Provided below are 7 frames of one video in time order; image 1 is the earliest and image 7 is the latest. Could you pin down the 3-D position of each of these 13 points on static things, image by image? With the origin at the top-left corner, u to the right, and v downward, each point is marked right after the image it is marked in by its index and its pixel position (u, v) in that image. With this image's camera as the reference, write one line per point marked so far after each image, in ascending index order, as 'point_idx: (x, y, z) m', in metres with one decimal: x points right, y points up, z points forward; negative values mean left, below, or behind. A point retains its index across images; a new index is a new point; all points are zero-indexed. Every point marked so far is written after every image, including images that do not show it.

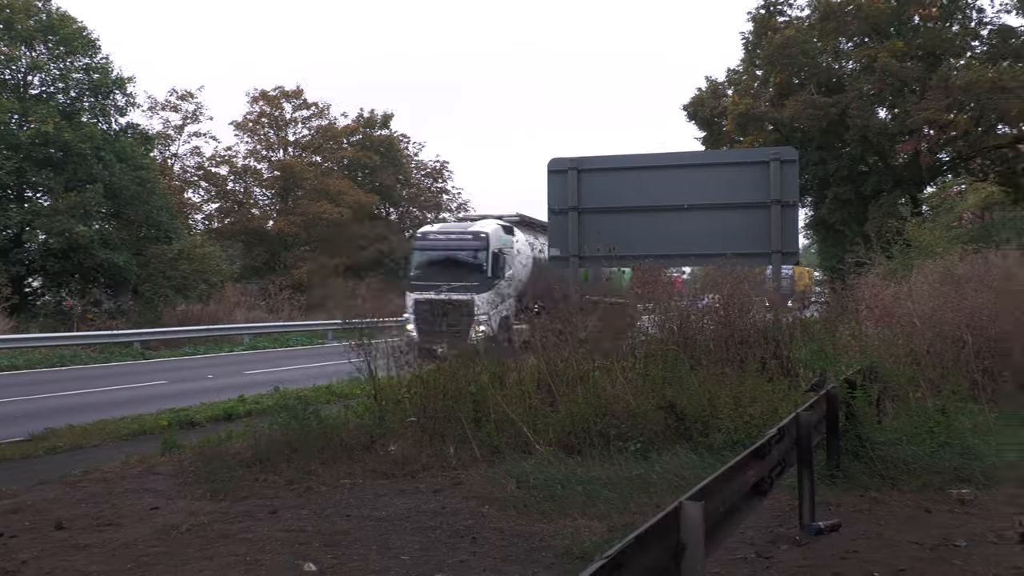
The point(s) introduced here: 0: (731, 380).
0: (+2.3, -0.9, +7.4) m
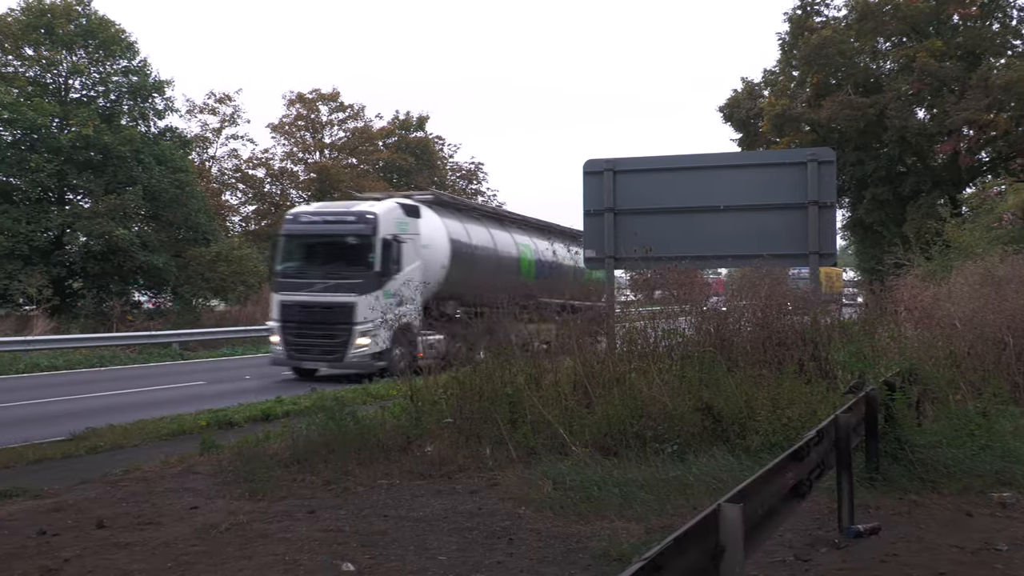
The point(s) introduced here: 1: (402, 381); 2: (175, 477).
0: (+2.6, -0.9, +7.3) m
1: (-1.1, -1.0, +8.2) m
2: (-3.2, -1.8, +7.1) m
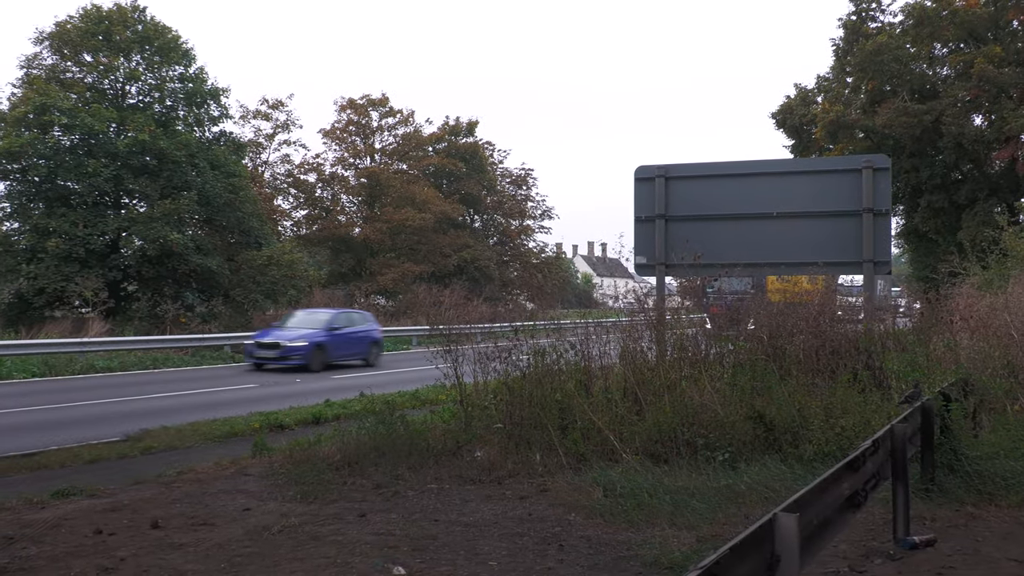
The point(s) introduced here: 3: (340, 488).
0: (+3.1, -1.0, +7.2) m
1: (-0.6, -1.1, +8.2) m
2: (-2.8, -1.9, +7.2) m
3: (-1.6, -1.9, +6.8) m
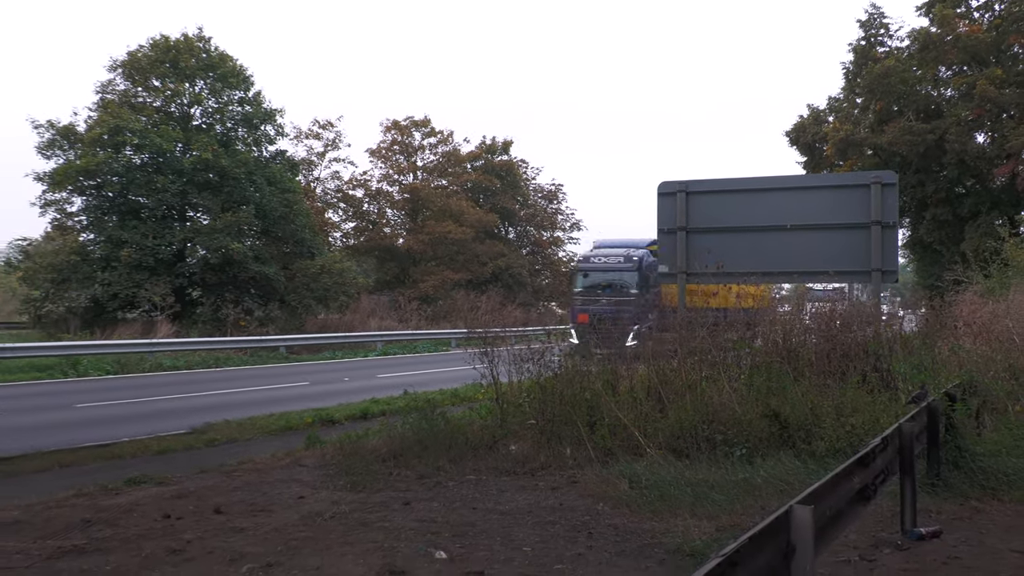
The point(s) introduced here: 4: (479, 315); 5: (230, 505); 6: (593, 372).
0: (+3.4, -1.1, +7.7) m
1: (-0.2, -1.2, +8.8) m
2: (-2.4, -1.9, +7.7) m
3: (-1.3, -1.9, +7.3) m
4: (-0.4, -0.3, +8.7) m
5: (-2.7, -2.1, +6.9) m
6: (+0.9, -0.9, +8.1) m
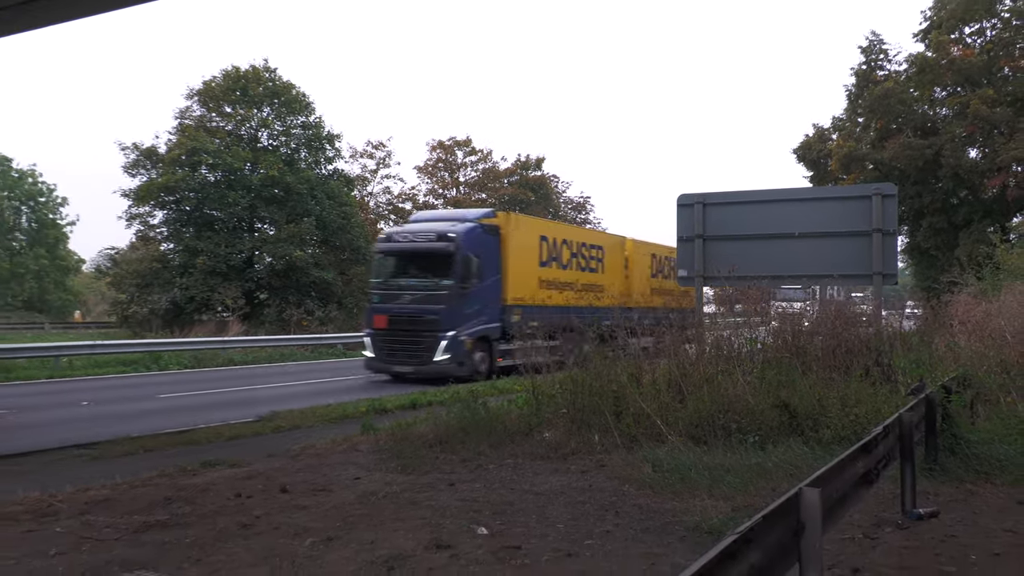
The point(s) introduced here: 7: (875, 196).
0: (+3.8, -1.1, +8.3) m
1: (+0.2, -1.2, +9.5) m
2: (-2.0, -2.0, +8.5) m
3: (-0.9, -2.0, +8.1) m
4: (0.0, -0.4, +9.4) m
5: (-2.3, -2.1, +7.7) m
6: (+1.3, -1.0, +8.9) m
7: (+5.6, +1.5, +11.0) m
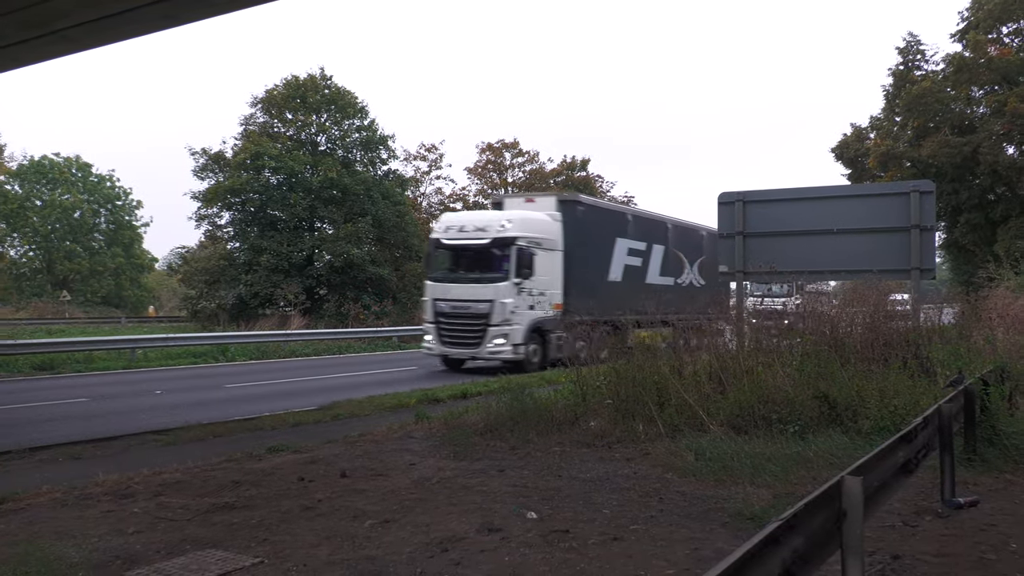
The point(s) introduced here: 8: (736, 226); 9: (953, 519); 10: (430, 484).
0: (+4.4, -1.1, +8.5) m
1: (+0.8, -1.2, +9.8) m
2: (-1.5, -1.9, +9.0) m
3: (-0.4, -1.9, +8.5) m
4: (+0.6, -0.3, +9.8) m
5: (-1.8, -2.1, +8.1) m
6: (+1.9, -0.9, +9.1) m
7: (+6.3, +1.5, +11.2) m
8: (+3.7, +1.0, +12.0) m
9: (+4.3, -2.2, +7.0) m
10: (-0.9, -2.1, +7.7) m
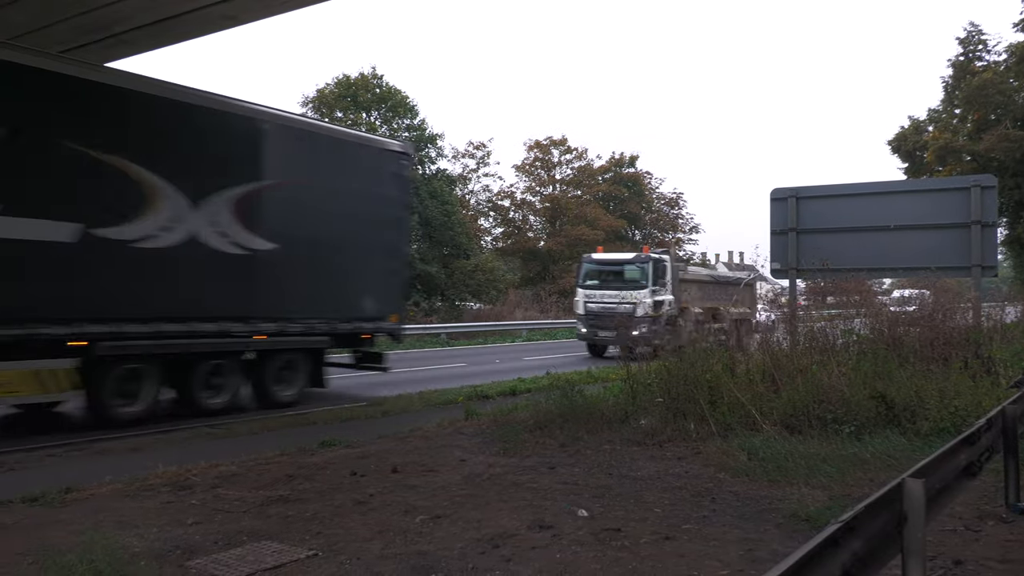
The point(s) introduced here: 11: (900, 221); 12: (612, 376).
0: (+4.9, -1.0, +8.3) m
1: (+1.4, -1.1, +9.8) m
2: (-0.9, -1.9, +9.0) m
3: (+0.2, -1.9, +8.5) m
4: (+1.2, -0.3, +9.8) m
5: (-1.2, -2.0, +8.2) m
6: (+2.5, -0.9, +9.1) m
7: (+6.9, +1.6, +10.9) m
8: (+4.4, +1.1, +11.8) m
9: (+4.8, -2.2, +6.8) m
10: (-0.3, -2.1, +7.7) m
11: (+6.1, +1.0, +11.4) m
12: (+1.3, -1.3, +10.2) m
